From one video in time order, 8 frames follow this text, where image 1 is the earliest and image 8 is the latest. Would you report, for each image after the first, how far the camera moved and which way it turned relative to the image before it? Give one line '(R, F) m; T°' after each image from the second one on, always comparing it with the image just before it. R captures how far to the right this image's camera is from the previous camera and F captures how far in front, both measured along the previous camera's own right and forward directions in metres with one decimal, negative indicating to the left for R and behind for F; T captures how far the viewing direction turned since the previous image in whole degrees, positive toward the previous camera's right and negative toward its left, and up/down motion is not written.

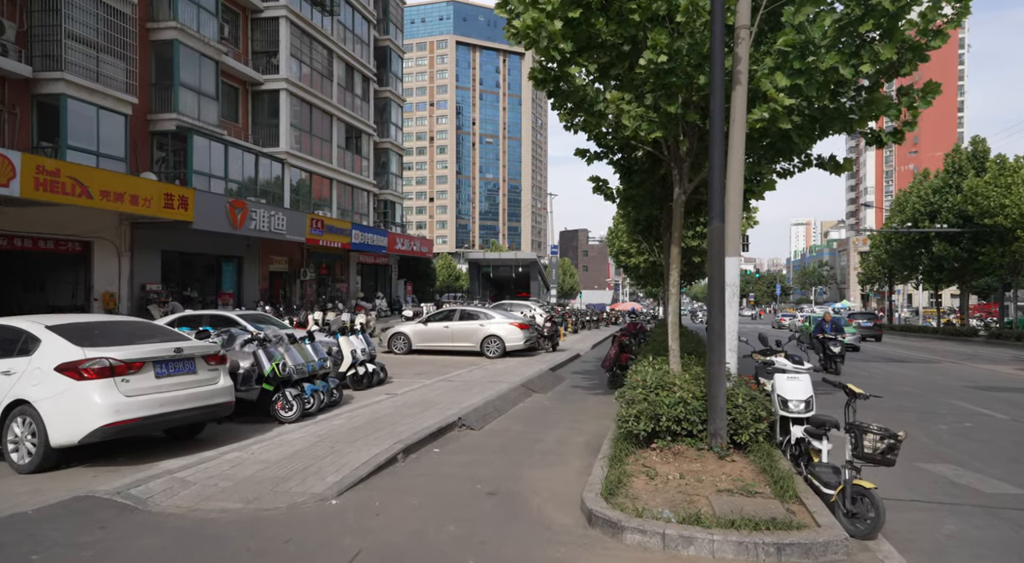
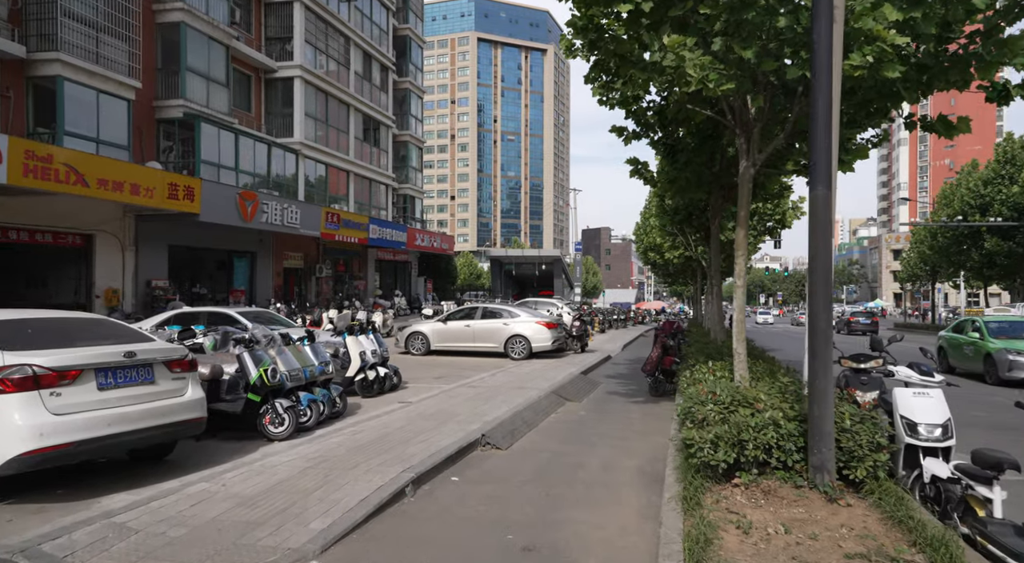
(-0.1, +1.3) m; -2°
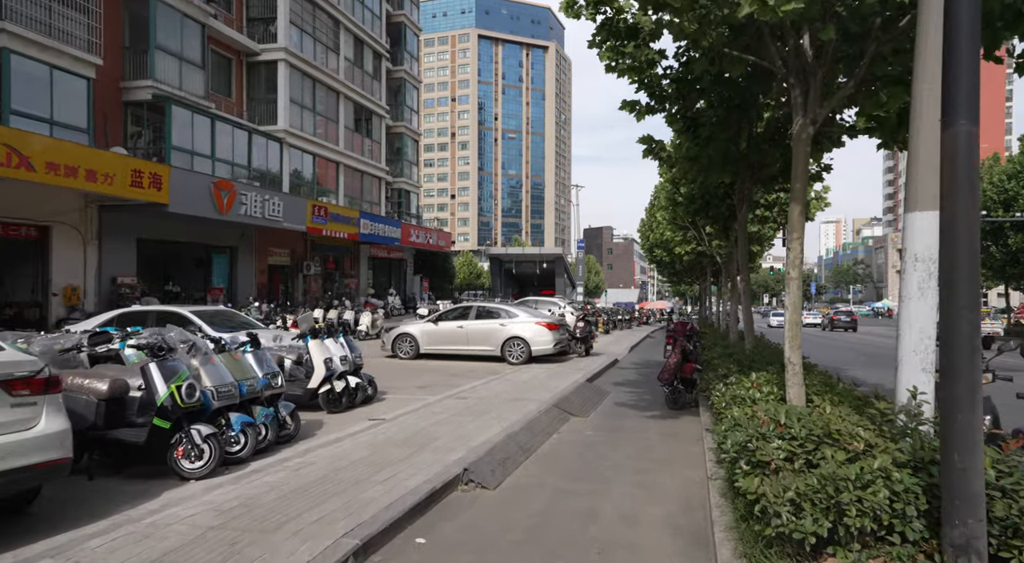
(+0.1, +1.5) m; 0°
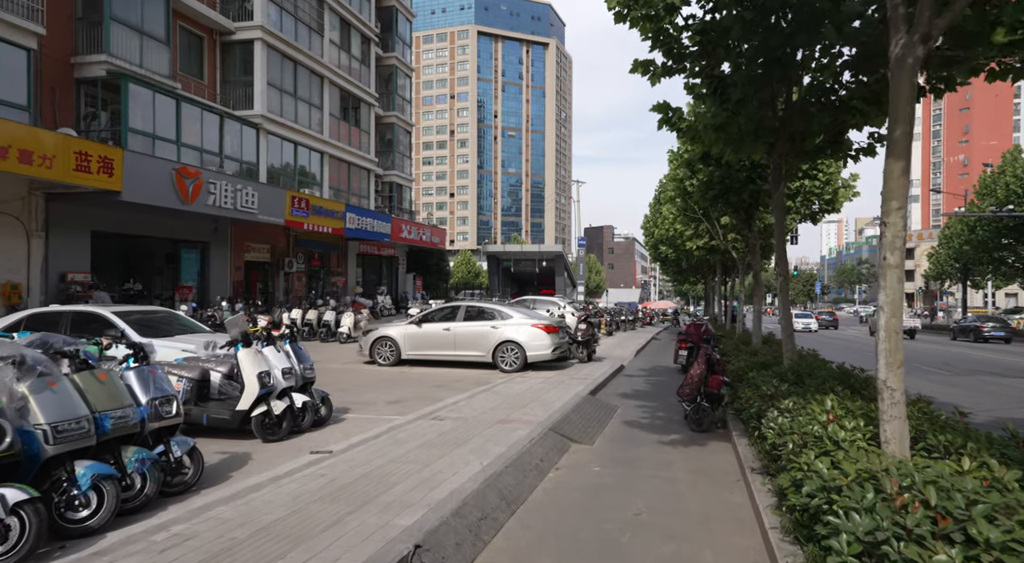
(+0.1, +1.6) m; 0°
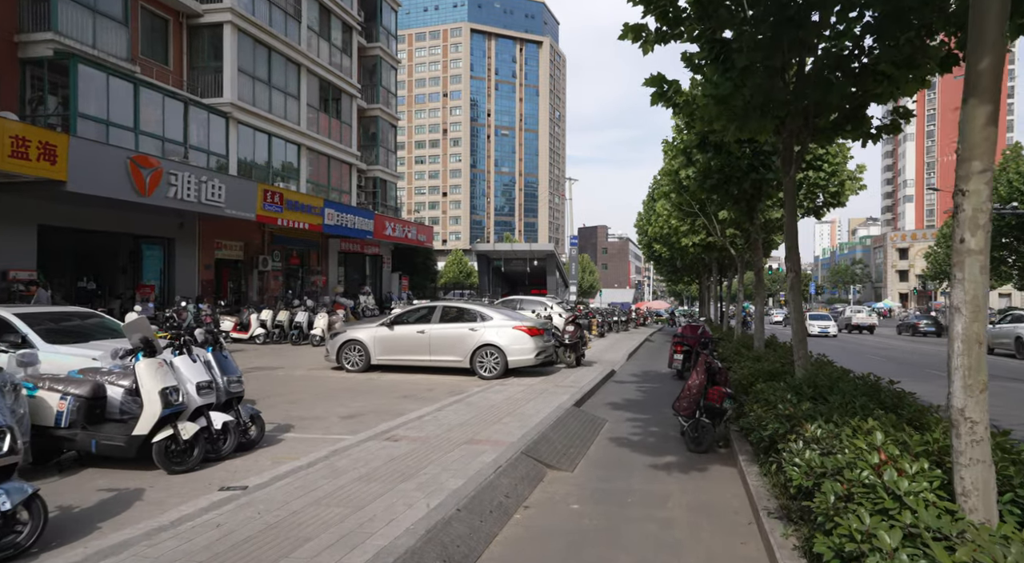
(+0.3, +1.1) m; +1°
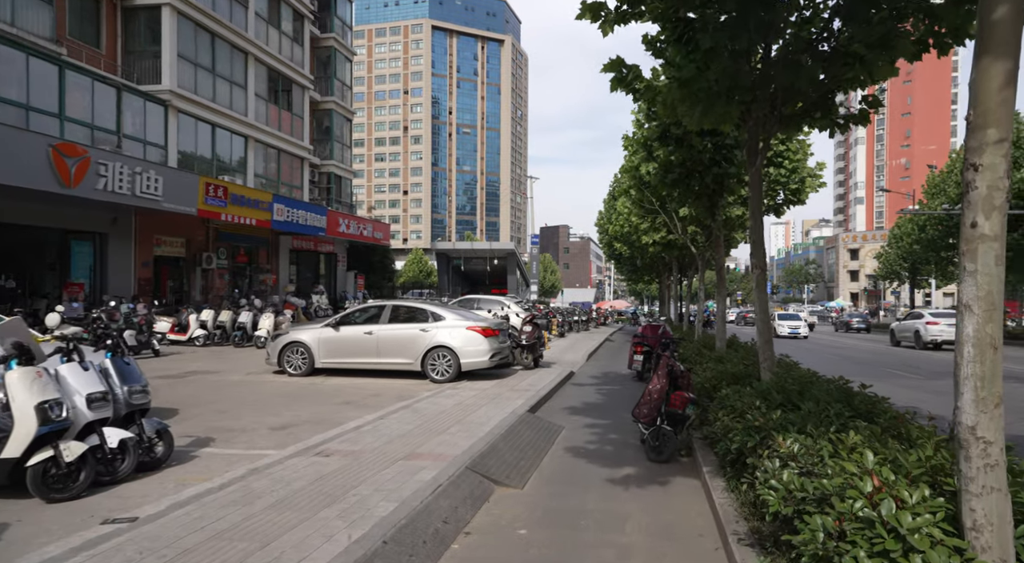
(+0.2, +0.6) m; +3°
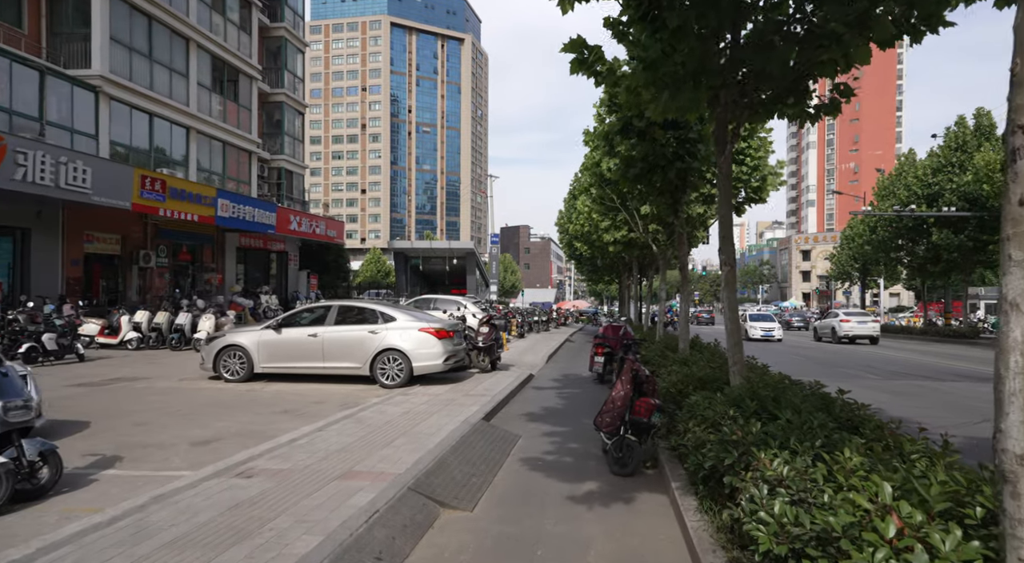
(+0.1, +0.6) m; +4°
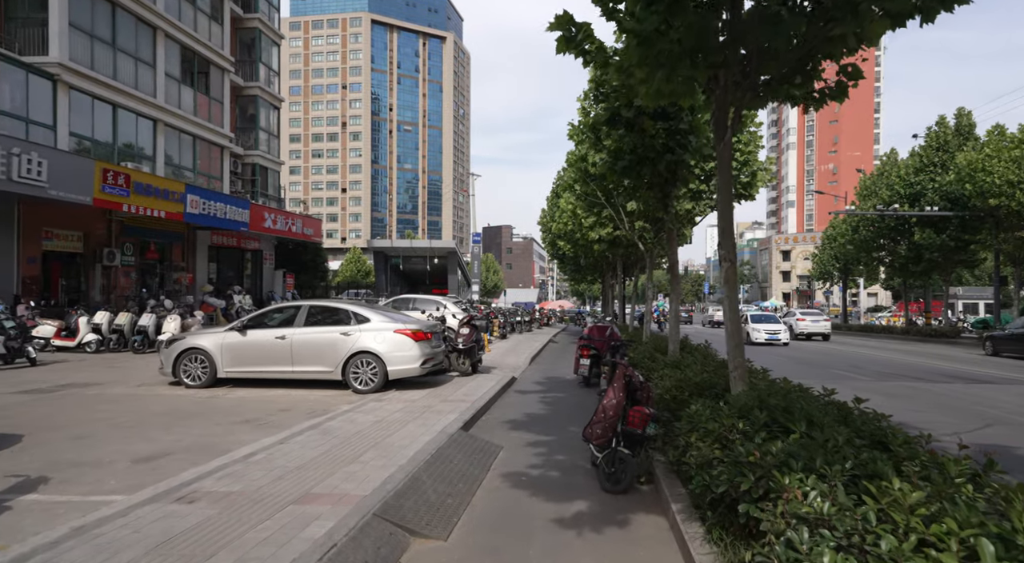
(0.0, +0.5) m; +2°
